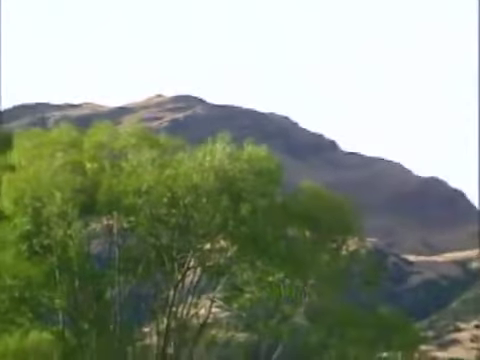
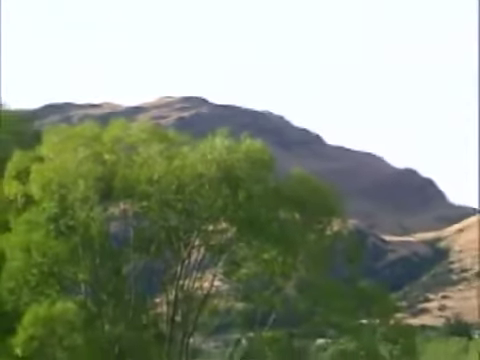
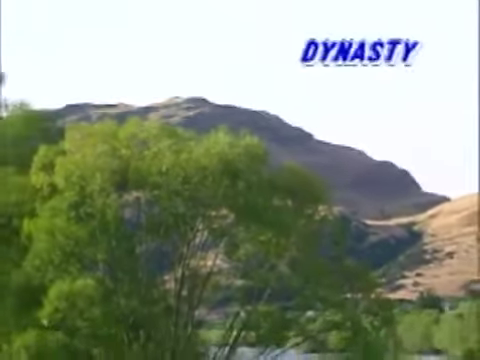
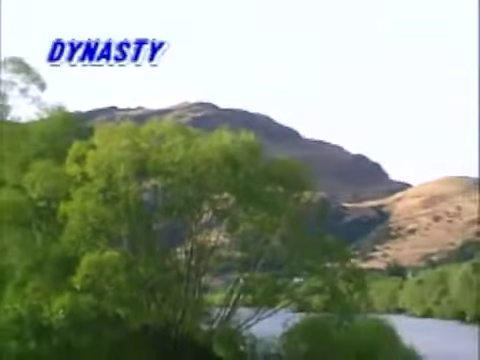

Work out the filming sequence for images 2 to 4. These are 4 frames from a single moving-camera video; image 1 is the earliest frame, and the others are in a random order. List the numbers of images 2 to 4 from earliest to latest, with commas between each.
2, 3, 4
